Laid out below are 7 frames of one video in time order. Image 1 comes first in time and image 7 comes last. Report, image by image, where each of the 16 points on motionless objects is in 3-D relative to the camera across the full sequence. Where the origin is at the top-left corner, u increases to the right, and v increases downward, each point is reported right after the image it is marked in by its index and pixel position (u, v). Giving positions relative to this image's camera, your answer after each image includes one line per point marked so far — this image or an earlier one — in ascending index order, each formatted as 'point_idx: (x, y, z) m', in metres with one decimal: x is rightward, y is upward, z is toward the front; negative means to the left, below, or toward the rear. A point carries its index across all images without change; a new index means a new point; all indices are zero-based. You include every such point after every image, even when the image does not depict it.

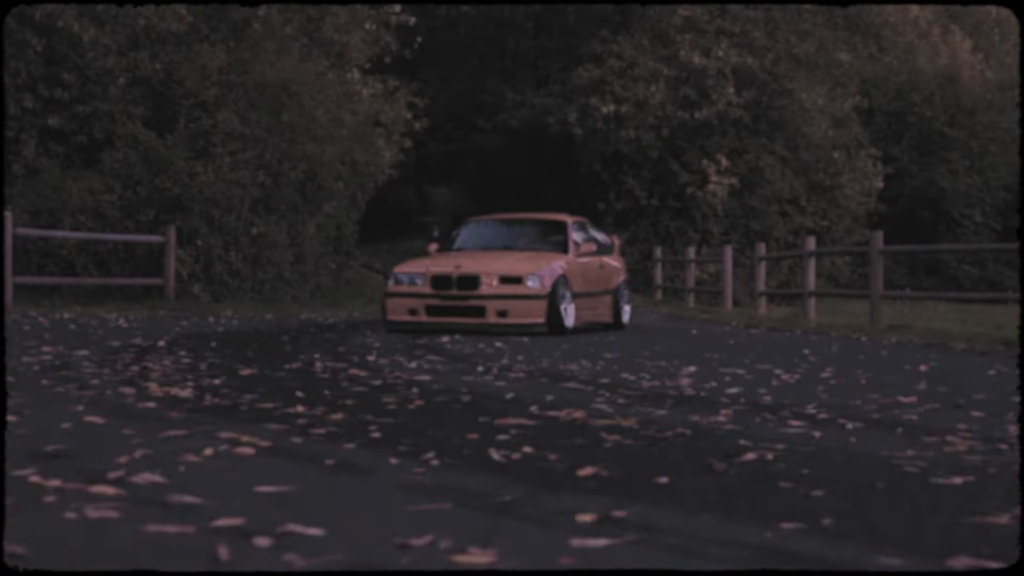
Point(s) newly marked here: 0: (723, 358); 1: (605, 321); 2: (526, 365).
0: (+1.5, -0.5, +12.4) m
1: (+1.1, -0.4, +19.9) m
2: (+0.1, -0.5, +11.1) m
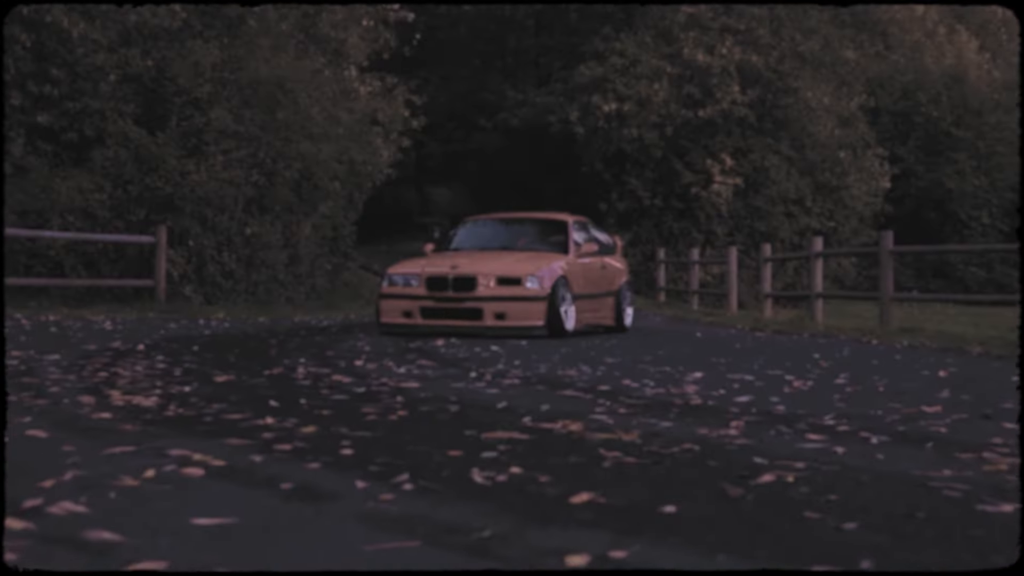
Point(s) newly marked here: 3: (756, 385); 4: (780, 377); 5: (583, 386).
0: (+1.5, -0.5, +11.8) m
1: (+1.1, -0.4, +19.3) m
2: (+0.1, -0.5, +10.5) m
3: (+1.3, -0.6, +9.4) m
4: (+1.6, -0.6, +10.2) m
5: (+0.4, -0.5, +9.1) m
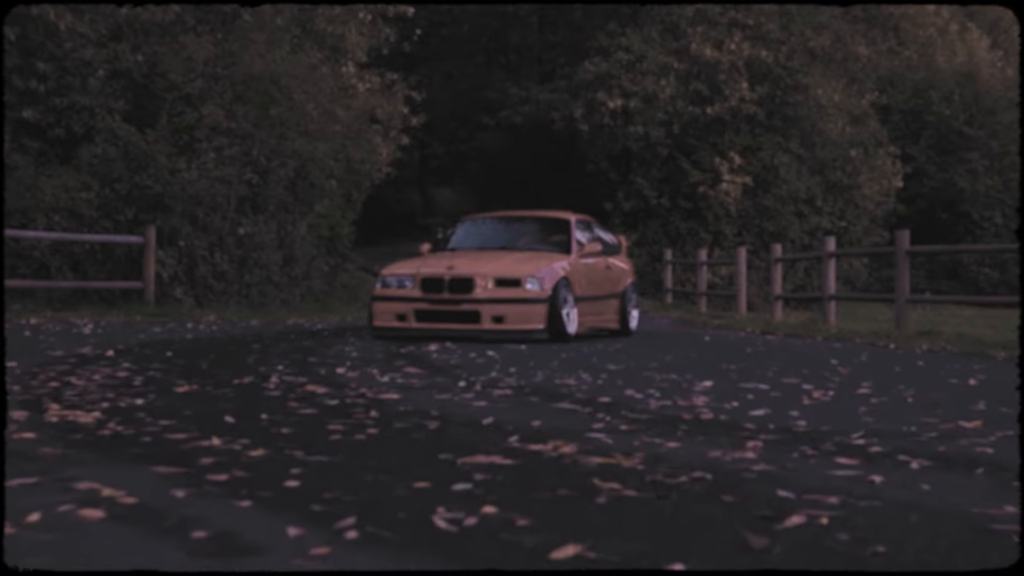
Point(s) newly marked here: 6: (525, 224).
0: (+1.5, -0.5, +11.0) m
1: (+1.1, -0.4, +18.5) m
2: (0.0, -0.5, +9.7) m
3: (+1.3, -0.6, +8.5) m
4: (+1.6, -0.6, +9.4) m
5: (+0.3, -0.5, +8.3) m
6: (+0.2, +0.7, +18.6) m
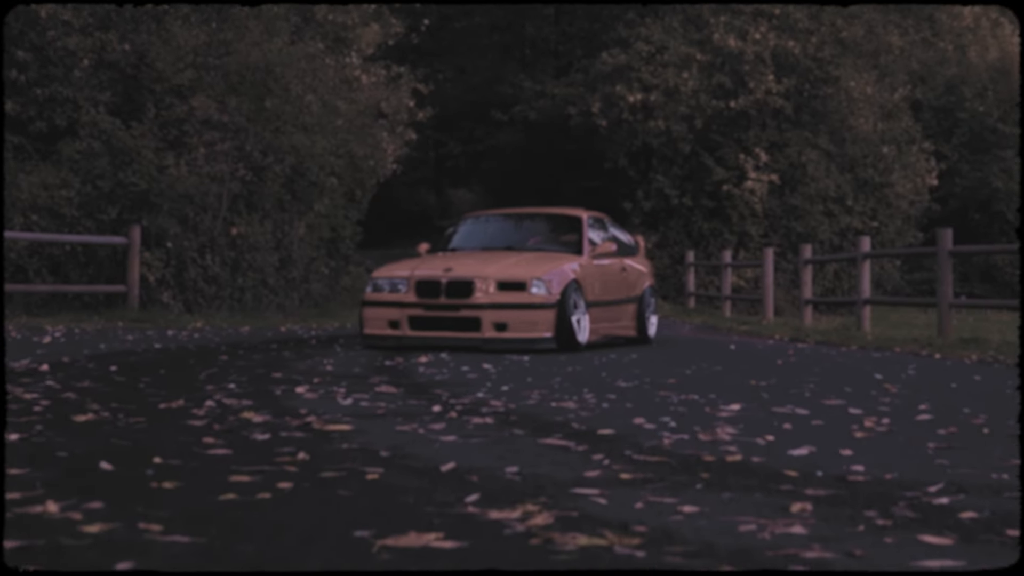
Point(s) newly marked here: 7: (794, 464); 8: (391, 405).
0: (+1.5, -0.6, +9.5) m
1: (+1.2, -0.5, +17.0) m
2: (0.0, -0.5, +8.1) m
3: (+1.2, -0.6, +7.0) m
4: (+1.5, -0.6, +7.8) m
5: (+0.3, -0.6, +6.7) m
6: (+0.2, +0.7, +17.1) m
7: (+1.0, -0.6, +5.7) m
8: (-0.6, -0.5, +7.9) m
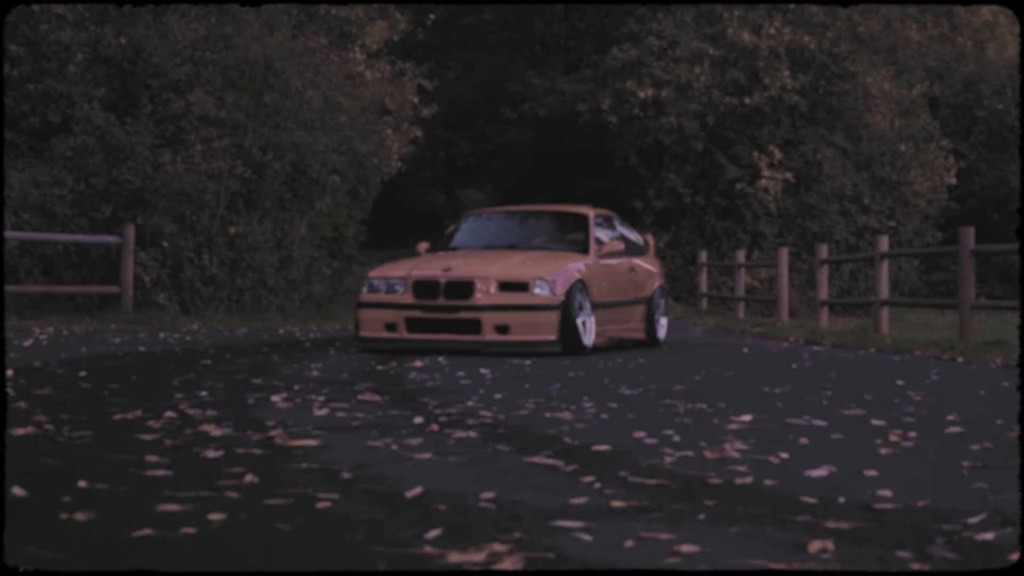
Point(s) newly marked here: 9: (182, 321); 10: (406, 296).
0: (+1.4, -0.6, +8.8) m
1: (+1.2, -0.5, +16.3) m
2: (-0.1, -0.5, +7.5) m
3: (+1.2, -0.6, +6.3) m
4: (+1.5, -0.6, +7.1) m
5: (+0.2, -0.6, +6.1) m
6: (+0.3, +0.7, +16.4) m
7: (+0.9, -0.6, +5.0) m
8: (-0.6, -0.5, +7.2) m
9: (-3.9, -0.4, +19.8) m
10: (-0.9, -0.1, +14.1) m
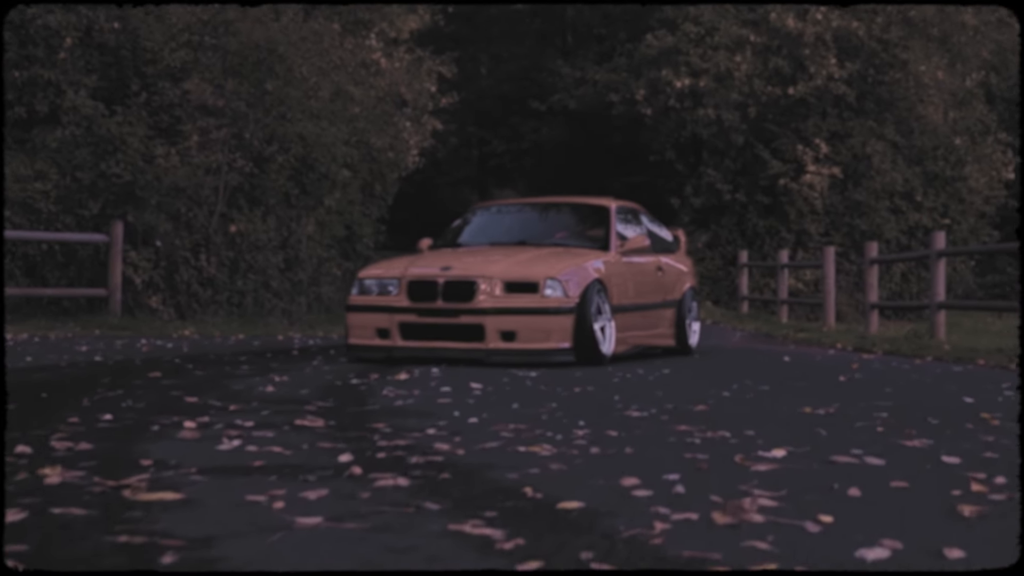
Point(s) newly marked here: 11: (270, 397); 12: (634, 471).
0: (+1.3, -0.6, +7.1) m
1: (+1.3, -0.5, +14.6) m
2: (-0.2, -0.5, +5.8) m
3: (+1.0, -0.6, +4.6) m
4: (+1.3, -0.6, +5.4) m
5: (+0.1, -0.5, +4.4) m
6: (+0.4, +0.6, +14.7) m
7: (+0.7, -0.6, +3.4) m
8: (-0.7, -0.5, +5.6) m
9: (-3.7, -0.4, +18.3) m
10: (-0.8, -0.1, +12.5) m
11: (-1.2, -0.5, +8.2) m
12: (+0.4, -0.5, +5.0) m
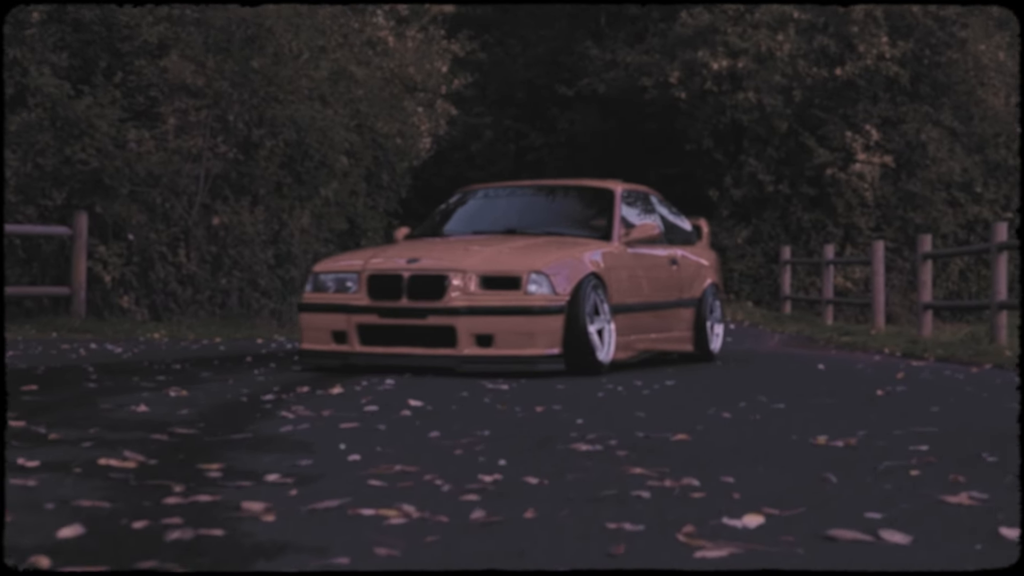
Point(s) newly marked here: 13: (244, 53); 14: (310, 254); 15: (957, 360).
0: (+1.0, -0.5, +5.2) m
1: (+1.3, -0.4, +12.6) m
2: (-0.5, -0.5, +3.9) m
3: (+0.6, -0.5, +2.7) m
4: (+1.0, -0.5, +3.5) m
5: (-0.4, -0.5, +2.5) m
6: (+0.3, +0.7, +12.8) m
7: (+0.3, -0.5, +1.4) m
8: (-1.1, -0.5, +3.7) m
9: (-3.6, -0.4, +16.5) m
10: (-1.0, 0.0, +10.6) m
11: (-1.4, -0.5, +6.3) m
12: (0.0, -0.5, +3.1) m
13: (-2.9, +2.6, +18.8) m
14: (-2.3, +0.4, +19.1) m
15: (+3.4, -0.6, +12.9) m
